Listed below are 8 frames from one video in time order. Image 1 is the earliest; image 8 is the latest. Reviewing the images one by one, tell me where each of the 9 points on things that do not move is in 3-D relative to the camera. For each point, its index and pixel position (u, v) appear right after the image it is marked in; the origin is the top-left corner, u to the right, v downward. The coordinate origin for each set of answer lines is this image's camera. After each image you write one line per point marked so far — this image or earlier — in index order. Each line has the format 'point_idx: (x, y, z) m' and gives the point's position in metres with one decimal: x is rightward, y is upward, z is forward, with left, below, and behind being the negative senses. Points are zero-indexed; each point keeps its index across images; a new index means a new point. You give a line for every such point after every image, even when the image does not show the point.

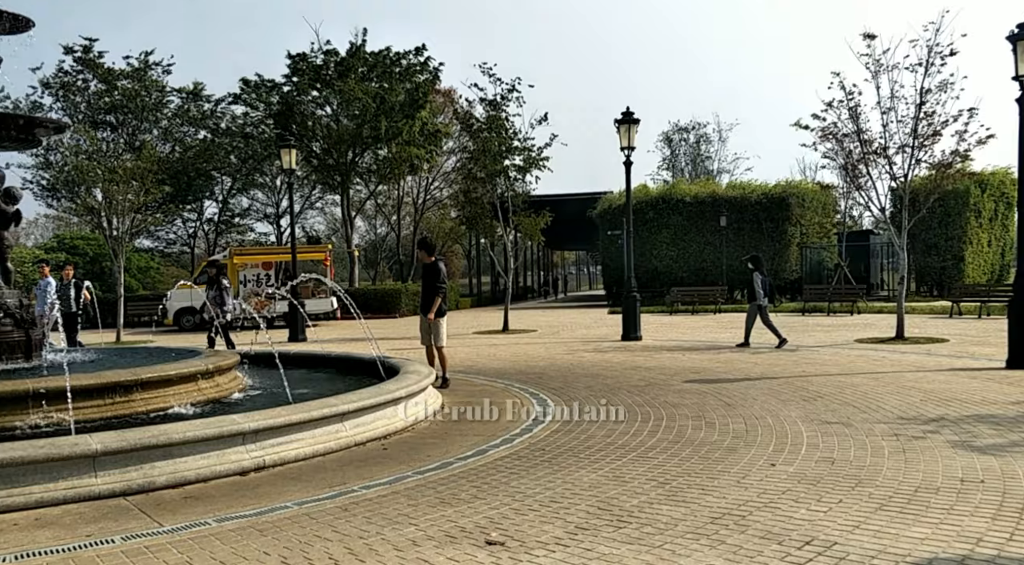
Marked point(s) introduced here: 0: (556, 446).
0: (+0.4, -1.6, +11.1) m
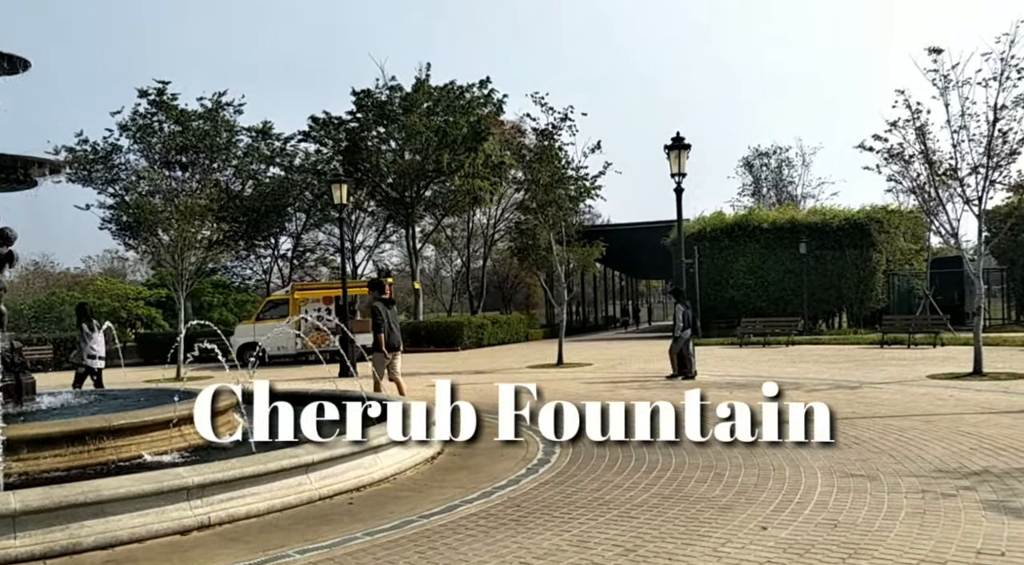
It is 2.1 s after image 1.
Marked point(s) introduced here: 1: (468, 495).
0: (+0.2, -2.0, +10.3) m
1: (-0.4, -2.0, +10.7) m
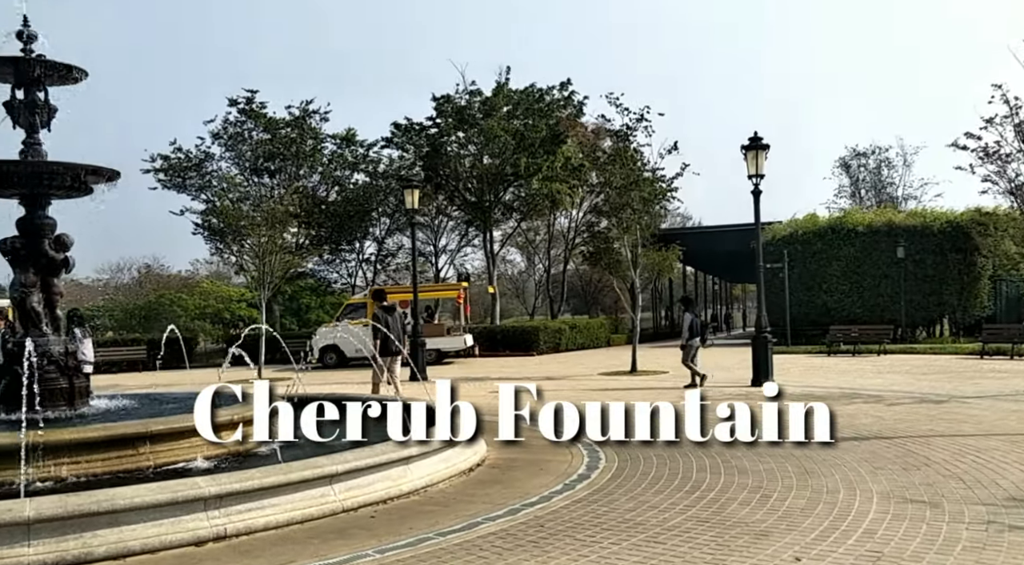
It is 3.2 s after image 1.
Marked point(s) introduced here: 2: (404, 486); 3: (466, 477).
0: (+0.4, -2.1, +9.8) m
1: (-0.2, -2.1, +10.2) m
2: (-1.1, -2.0, +11.3) m
3: (-0.5, -2.1, +12.1) m
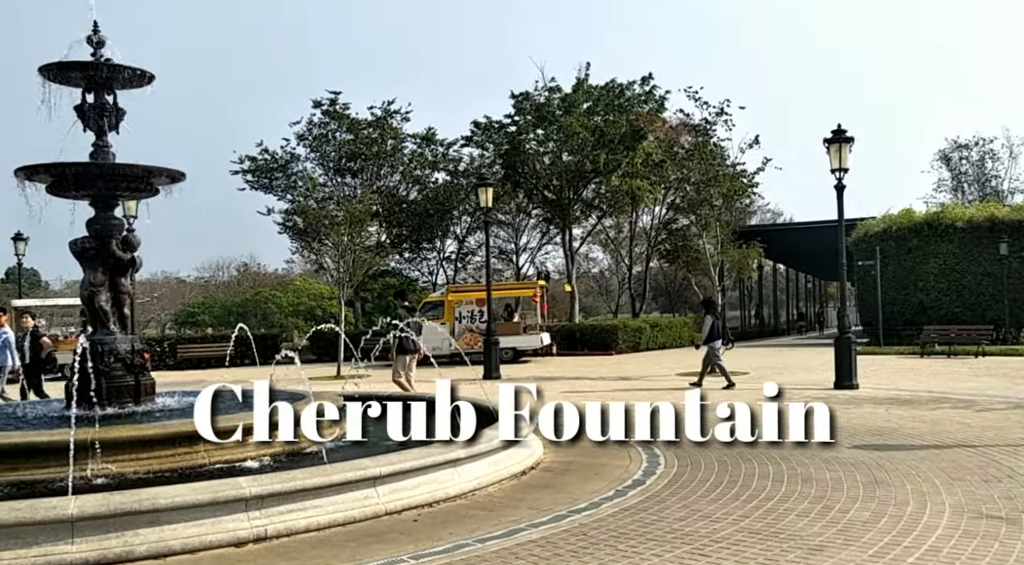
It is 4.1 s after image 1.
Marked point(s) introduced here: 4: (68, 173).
0: (+0.8, -2.1, +9.5) m
1: (+0.3, -2.1, +9.9) m
2: (-0.6, -2.0, +11.1) m
3: (0.0, -2.1, +11.8) m
4: (-6.6, +1.6, +16.6) m
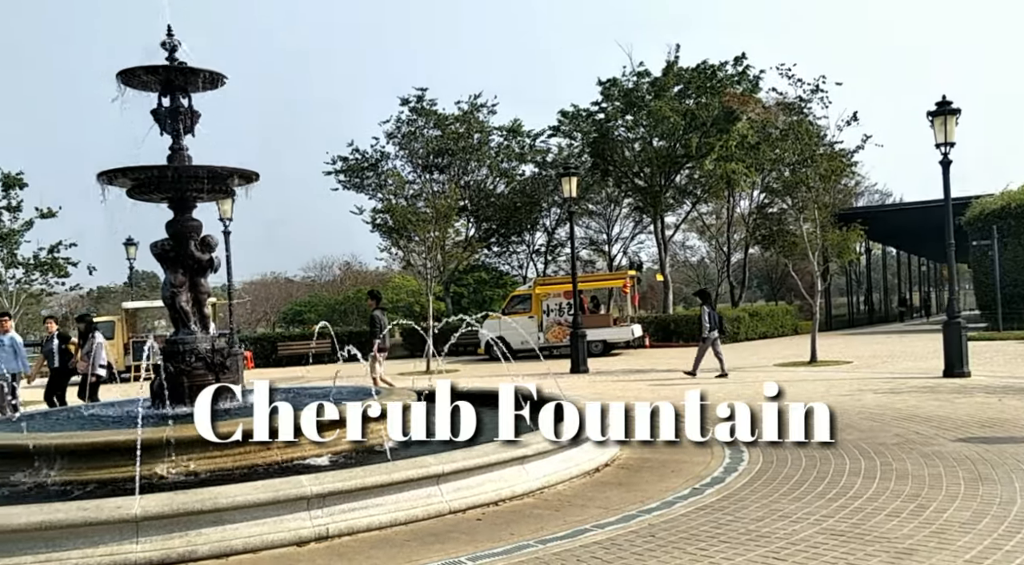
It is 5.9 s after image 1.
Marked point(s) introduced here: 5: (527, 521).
0: (+1.3, -1.9, +8.9) m
1: (+0.8, -1.9, +9.4) m
2: (+0.1, -1.9, +10.6) m
3: (+0.8, -2.0, +11.3) m
4: (-5.4, +1.6, +16.7) m
5: (+0.1, -2.0, +9.6) m
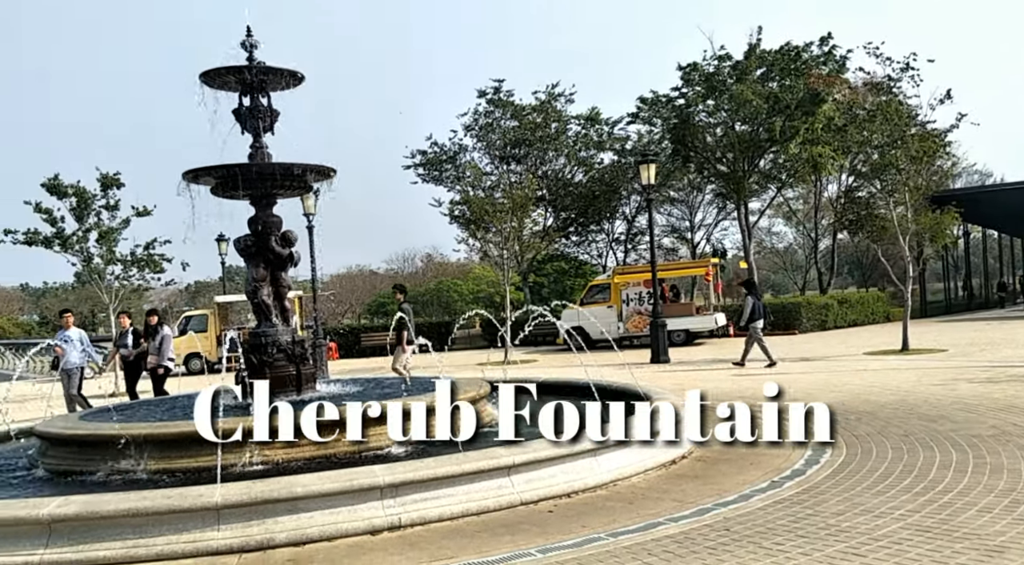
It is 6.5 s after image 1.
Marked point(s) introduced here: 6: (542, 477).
0: (+1.8, -1.8, +8.6) m
1: (+1.4, -1.8, +9.1) m
2: (+0.7, -1.8, +10.4) m
3: (+1.5, -1.8, +11.0) m
4: (-4.2, +1.6, +16.9) m
5: (+0.7, -1.9, +9.4) m
6: (+0.3, -1.8, +10.2) m
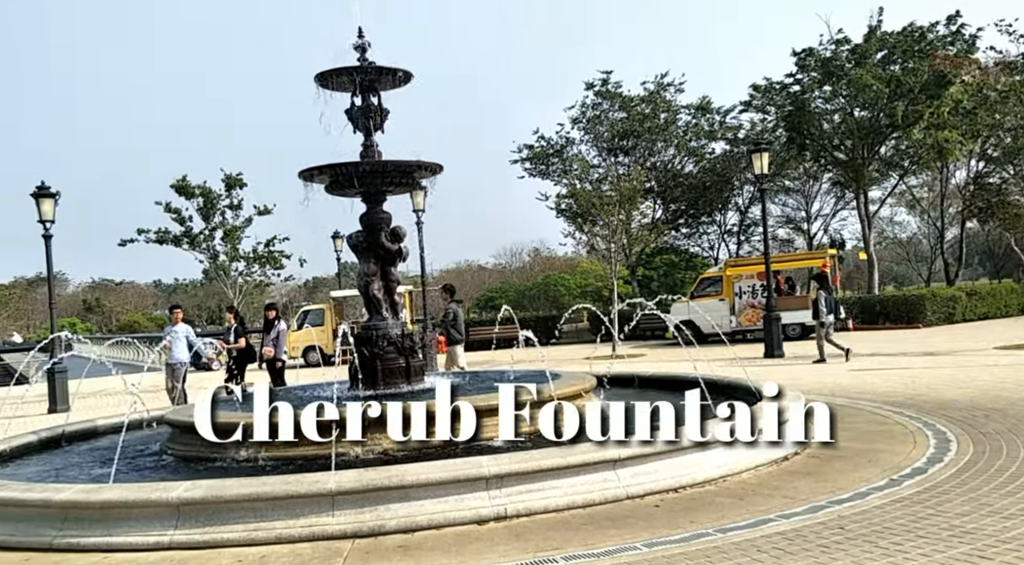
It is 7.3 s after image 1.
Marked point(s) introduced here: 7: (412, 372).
0: (+2.5, -1.7, +8.1) m
1: (+2.2, -1.7, +8.7) m
2: (+1.7, -1.7, +10.1) m
3: (+2.5, -1.7, +10.6) m
4: (-2.6, +1.7, +17.0) m
5: (+1.6, -1.8, +9.0) m
6: (+1.2, -1.7, +9.9) m
7: (-1.3, -1.2, +15.3) m
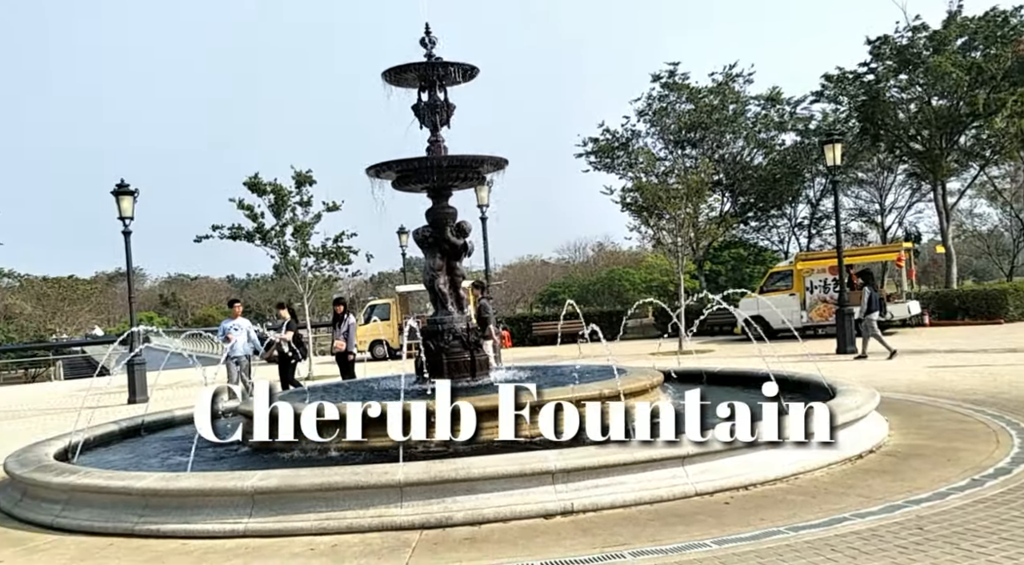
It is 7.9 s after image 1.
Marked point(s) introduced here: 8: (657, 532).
0: (+3.0, -1.7, +7.7) m
1: (+2.7, -1.7, +8.4) m
2: (+2.2, -1.6, +9.7) m
3: (+3.1, -1.7, +10.2) m
4: (-1.7, +1.8, +16.9) m
5: (+2.0, -1.7, +8.7) m
6: (+1.7, -1.6, +9.6) m
7: (-0.5, -1.1, +15.2) m
8: (+1.0, -1.9, +8.5) m
